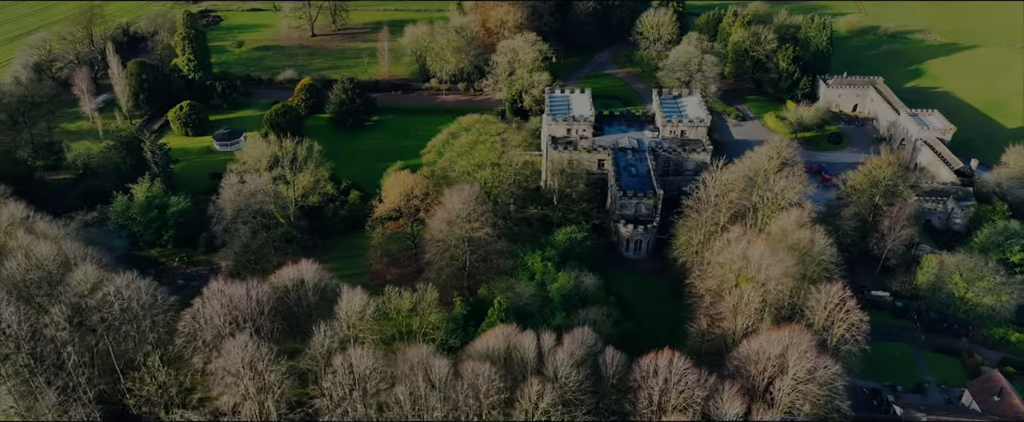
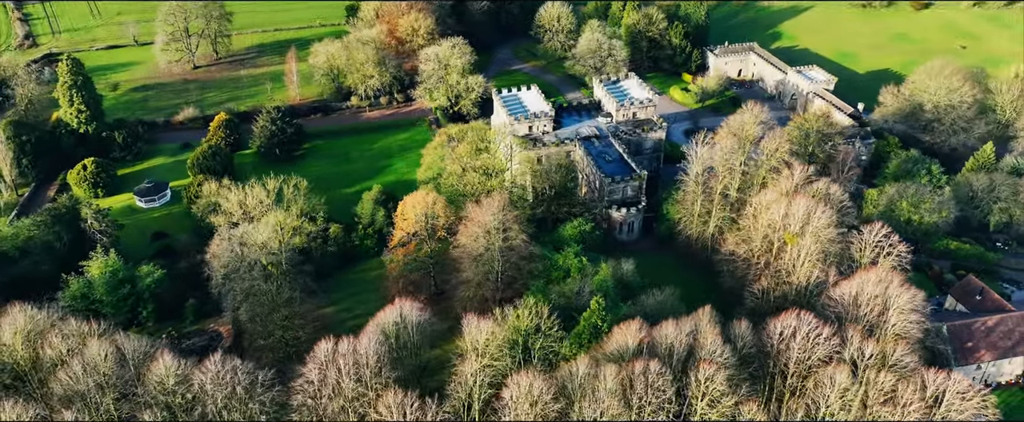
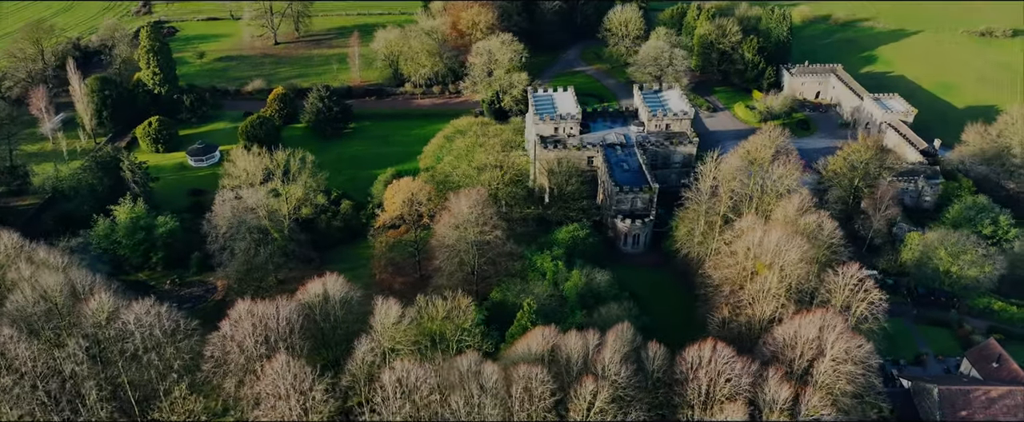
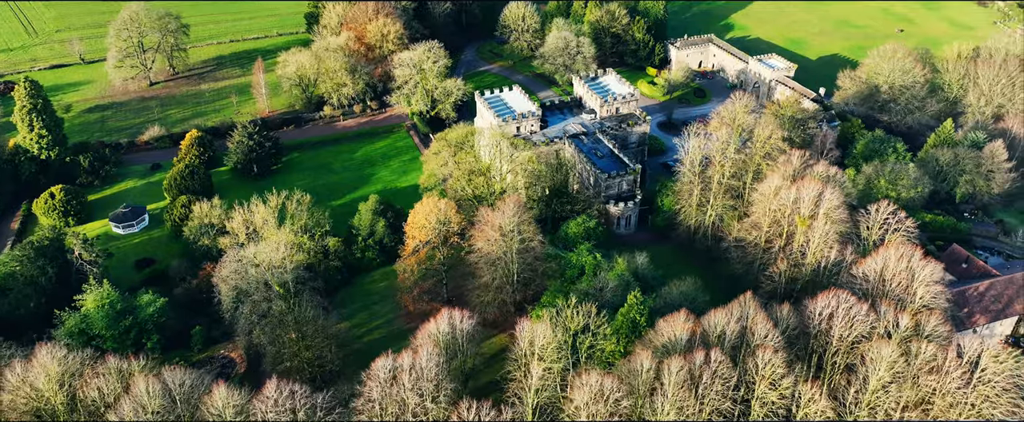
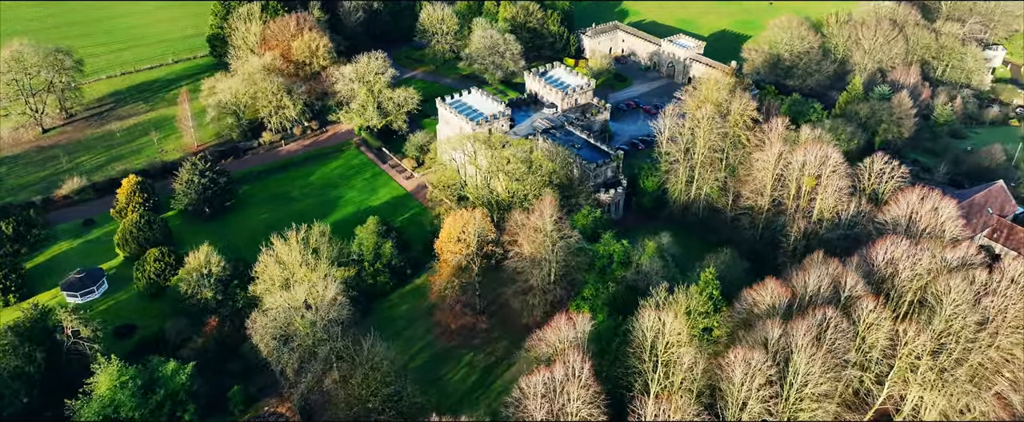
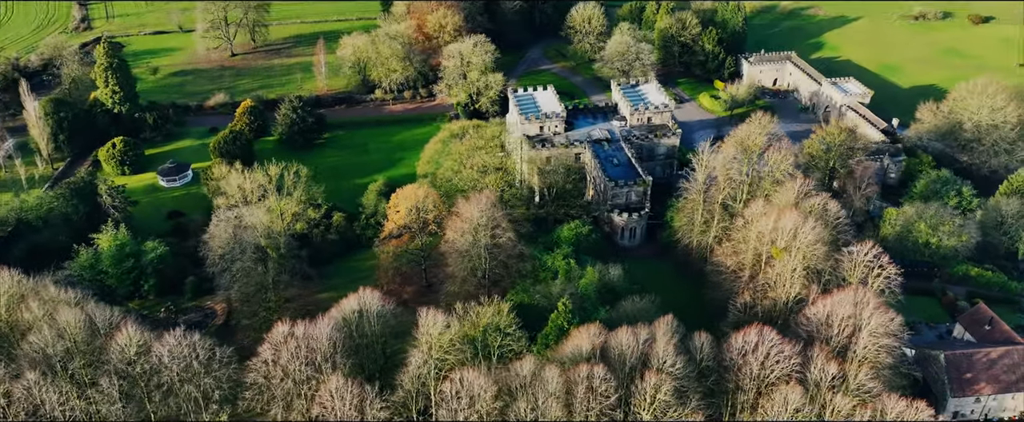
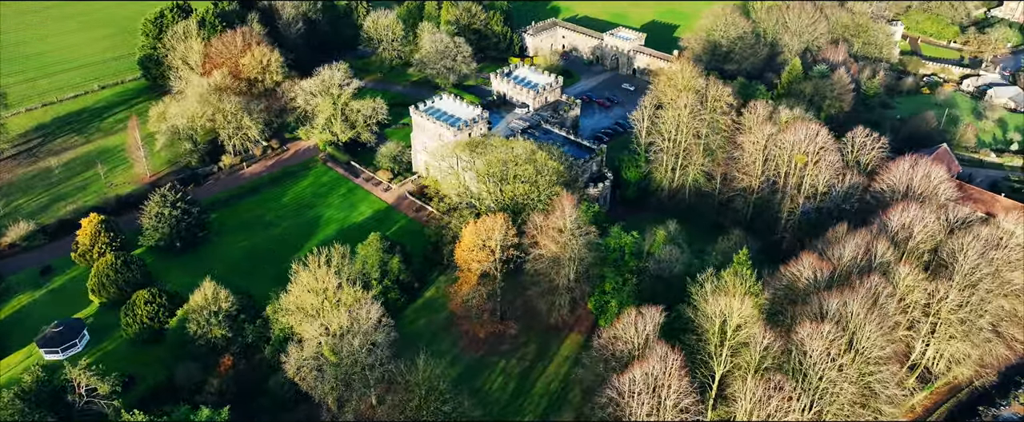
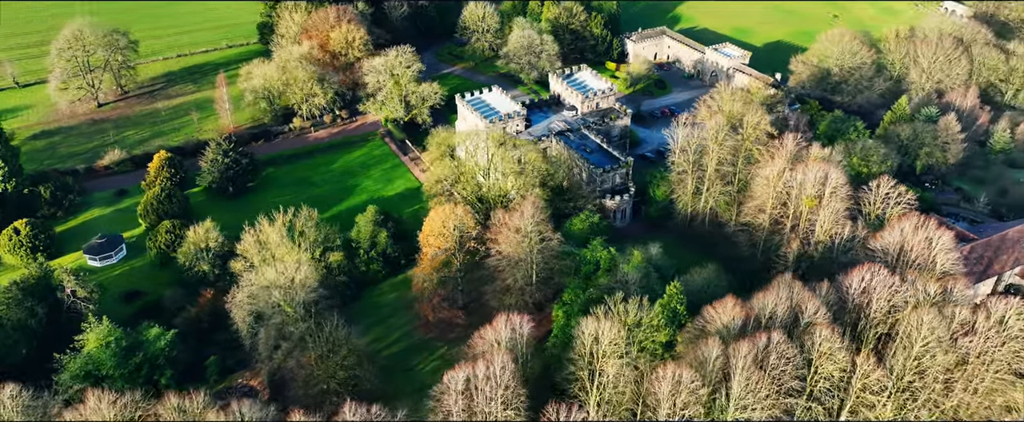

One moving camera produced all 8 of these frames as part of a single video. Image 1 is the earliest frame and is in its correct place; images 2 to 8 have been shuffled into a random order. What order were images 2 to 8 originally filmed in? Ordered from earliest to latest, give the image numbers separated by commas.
3, 6, 2, 4, 8, 5, 7
